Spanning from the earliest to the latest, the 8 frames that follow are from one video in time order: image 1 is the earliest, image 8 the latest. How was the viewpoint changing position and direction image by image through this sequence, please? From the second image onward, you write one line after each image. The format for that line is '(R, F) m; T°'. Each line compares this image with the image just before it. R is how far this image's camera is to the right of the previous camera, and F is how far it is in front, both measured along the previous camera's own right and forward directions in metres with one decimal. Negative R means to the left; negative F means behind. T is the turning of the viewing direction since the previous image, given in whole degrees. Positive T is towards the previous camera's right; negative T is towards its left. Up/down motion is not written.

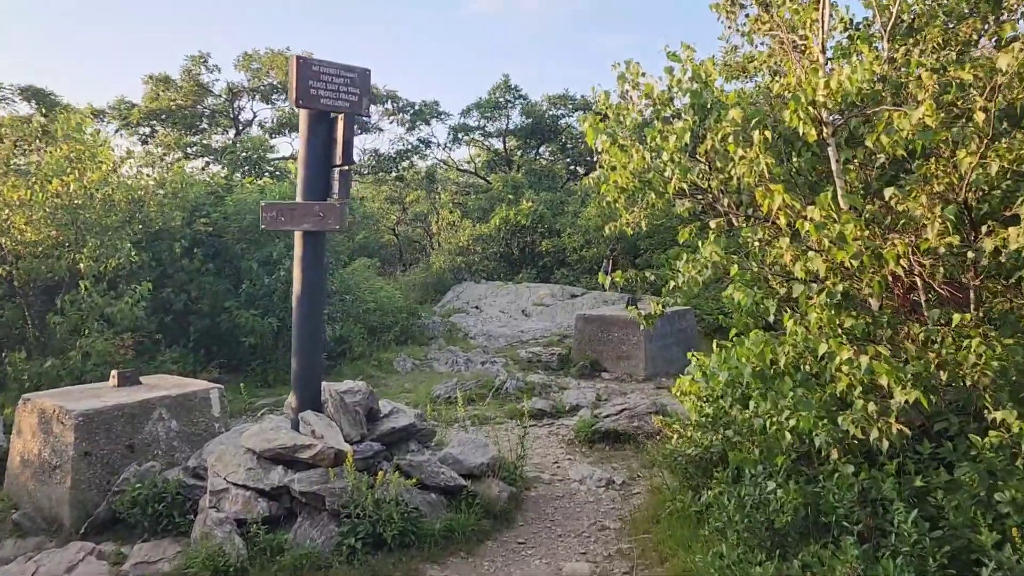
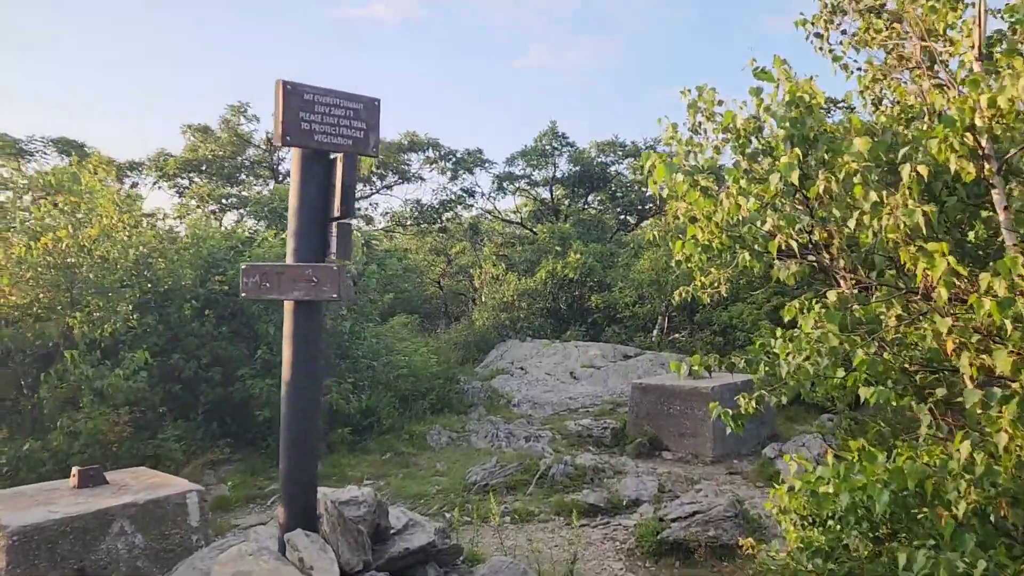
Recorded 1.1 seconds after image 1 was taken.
(0.0, +1.0) m; -3°
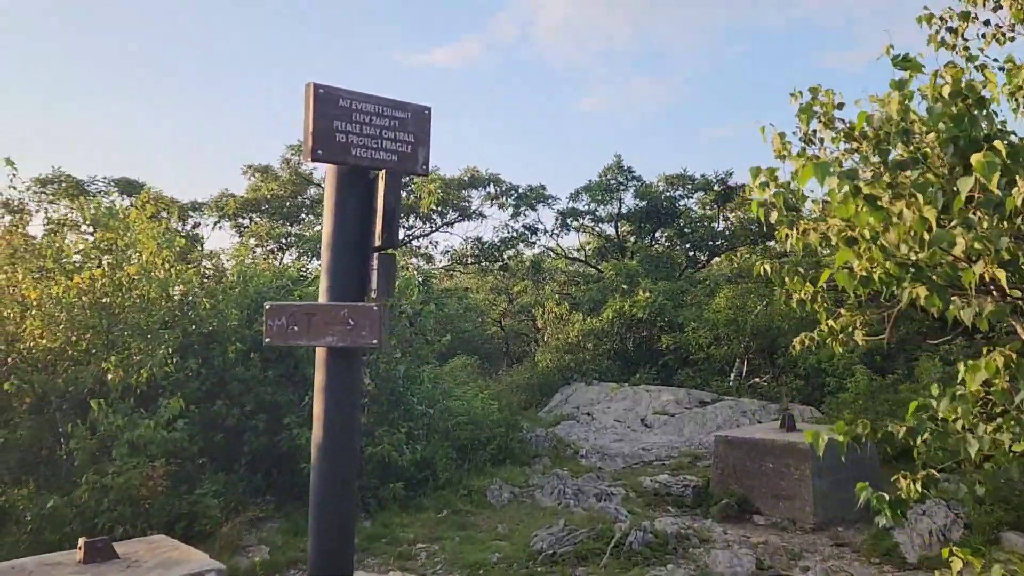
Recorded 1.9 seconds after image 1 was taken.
(-0.1, +0.7) m; -4°
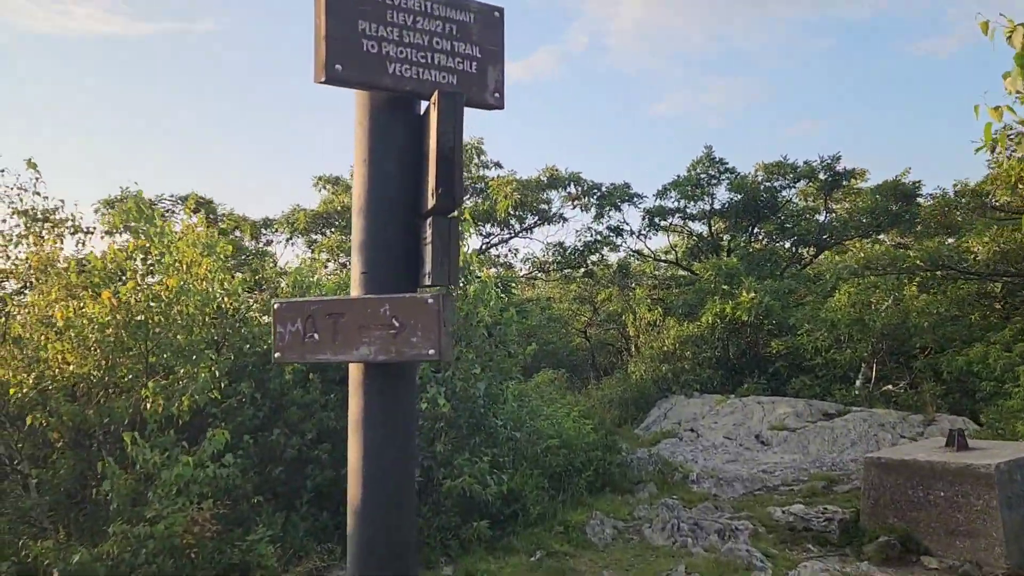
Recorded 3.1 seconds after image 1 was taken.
(-0.1, +1.0) m; -6°
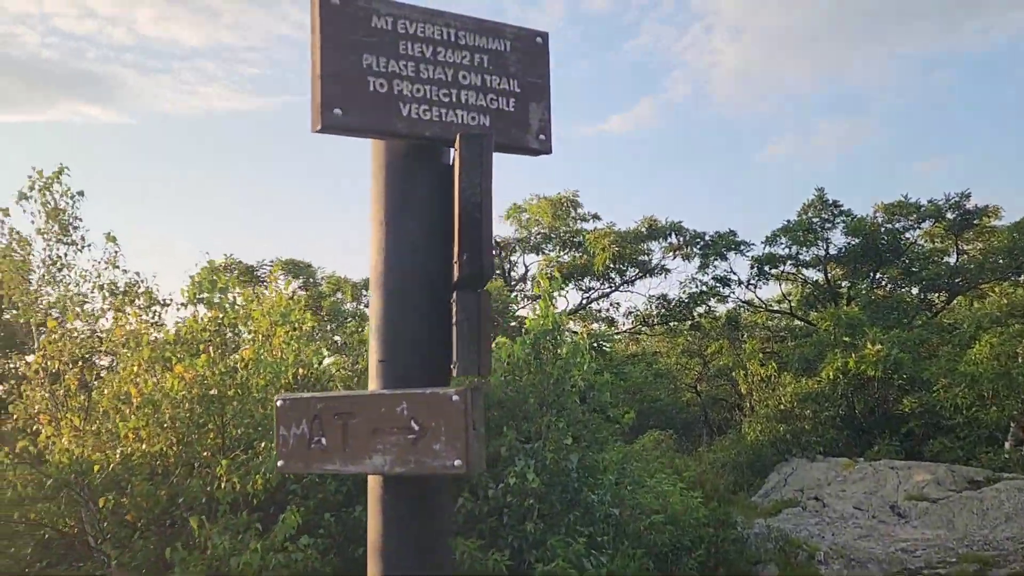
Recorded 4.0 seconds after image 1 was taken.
(+0.1, +0.4) m; -8°
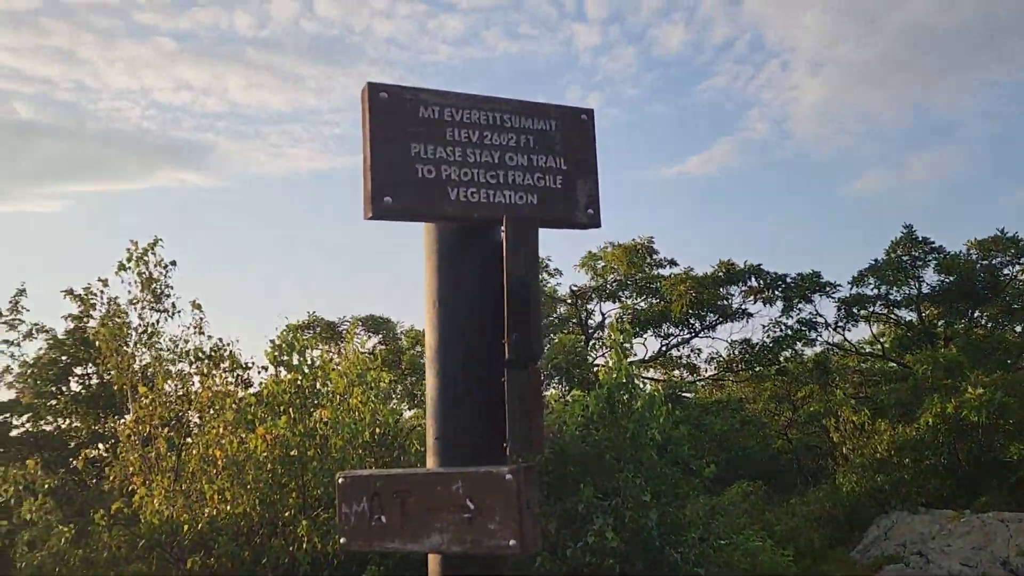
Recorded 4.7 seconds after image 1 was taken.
(+0.1, 0.0) m; -6°
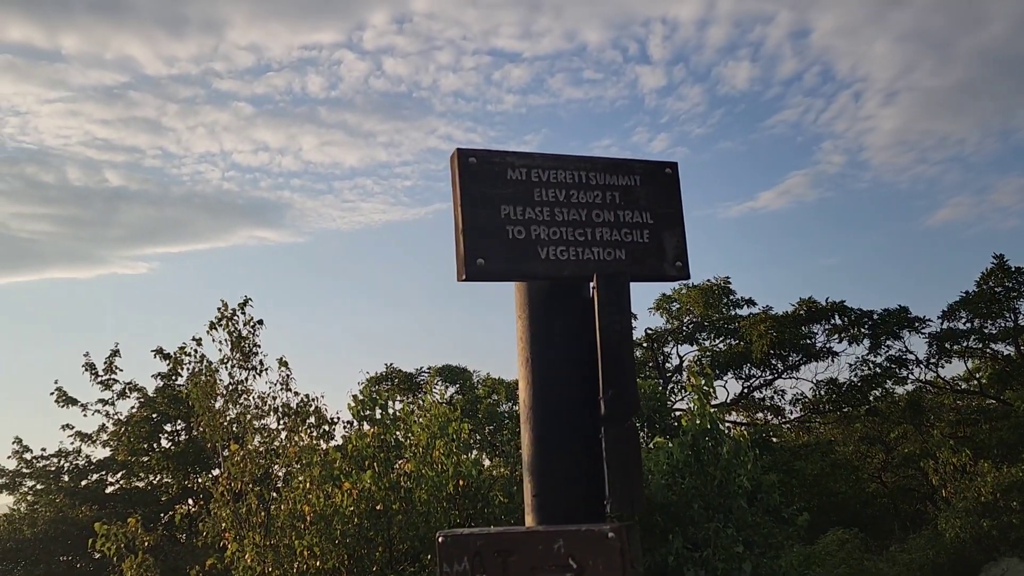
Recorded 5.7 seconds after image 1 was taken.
(0.0, 0.0) m; -5°
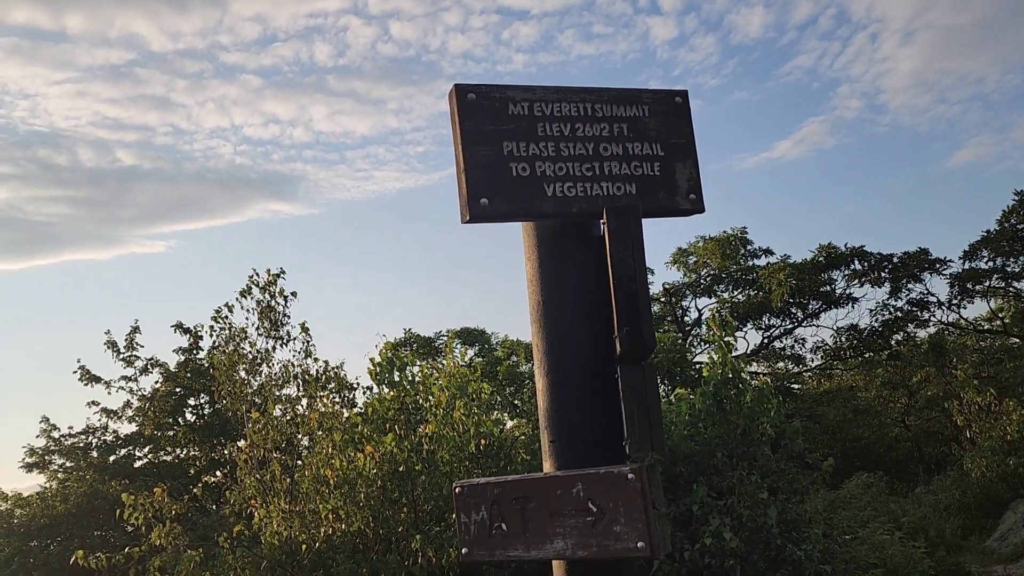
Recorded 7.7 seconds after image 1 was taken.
(0.0, +0.1) m; -1°
